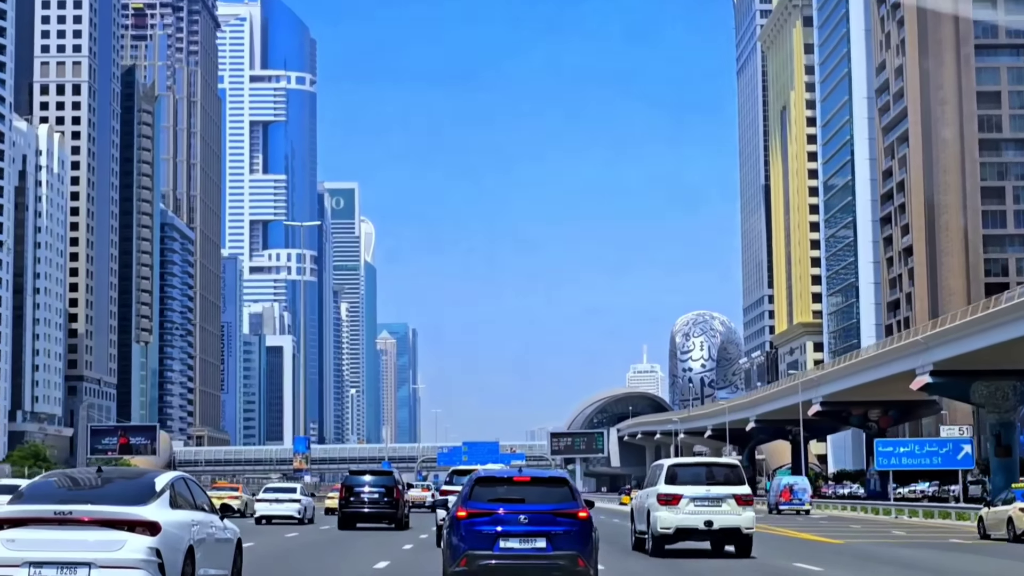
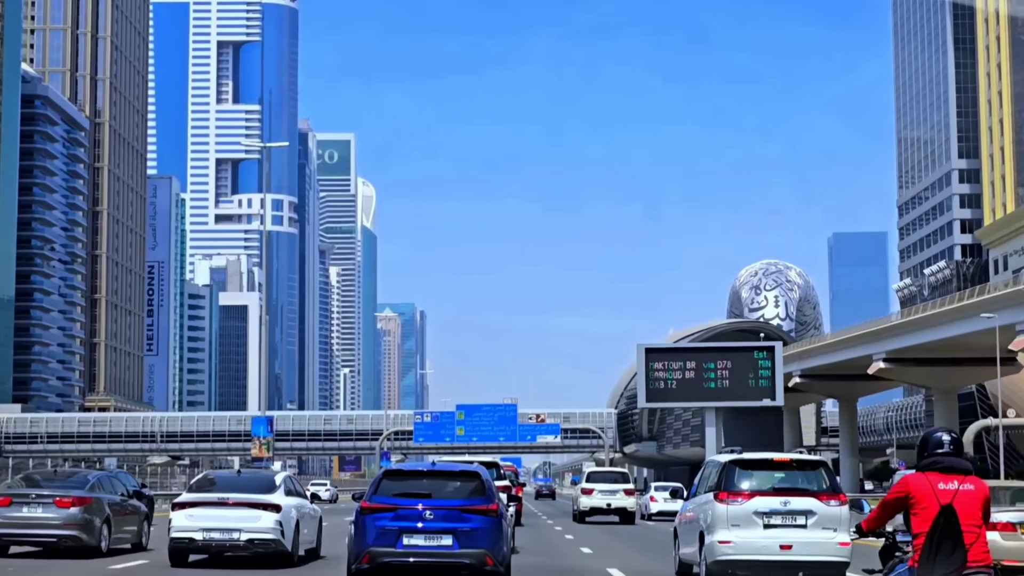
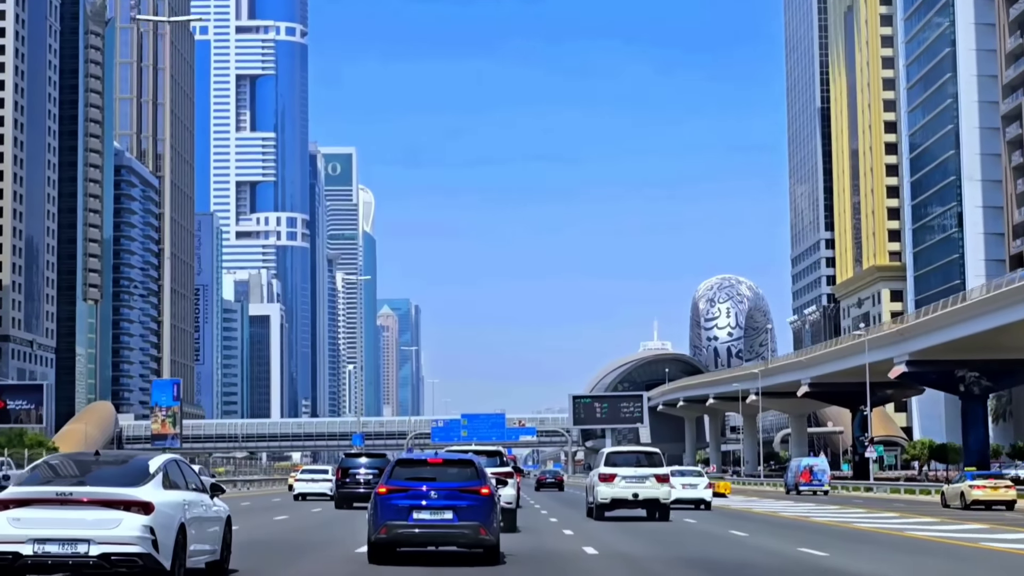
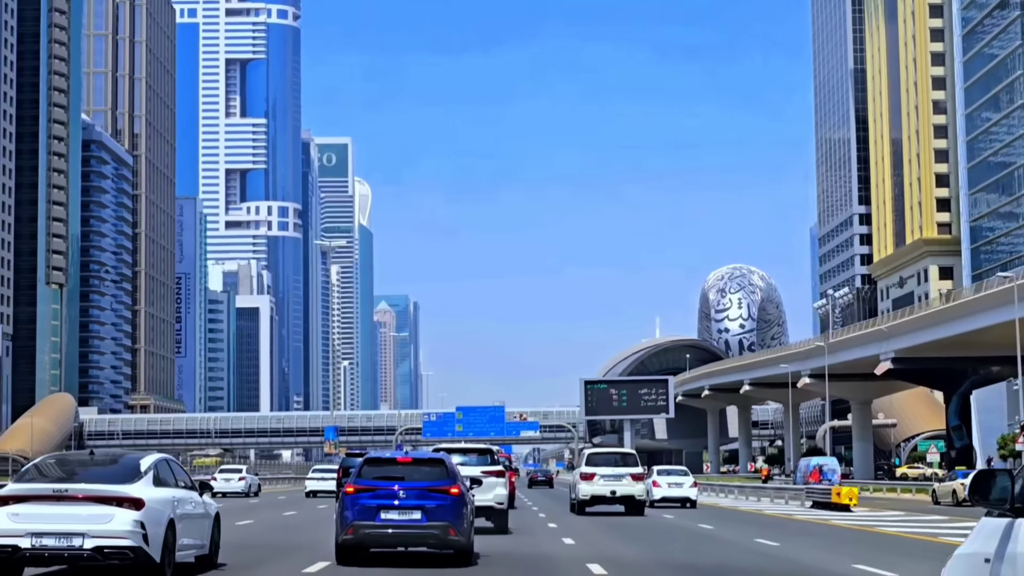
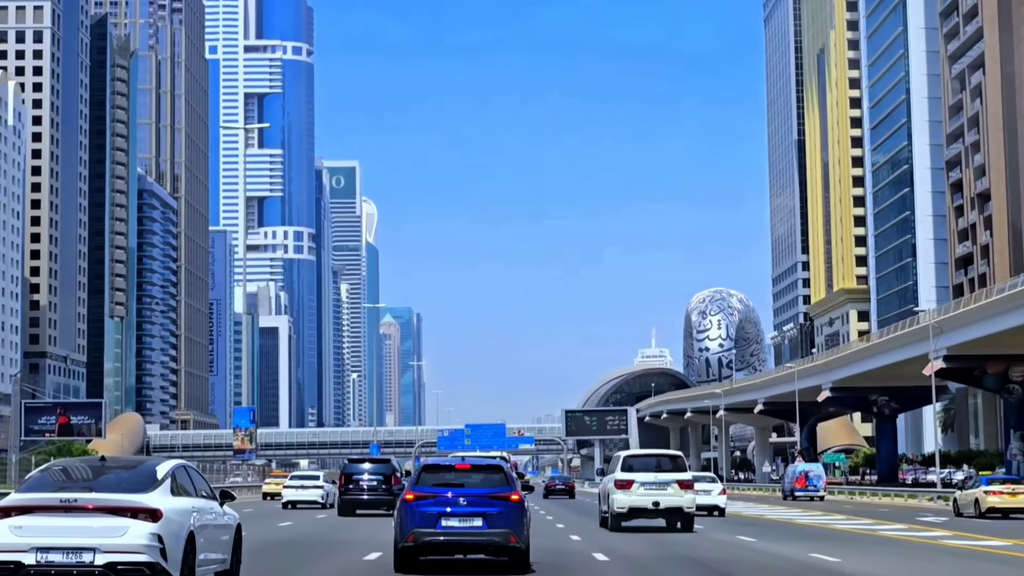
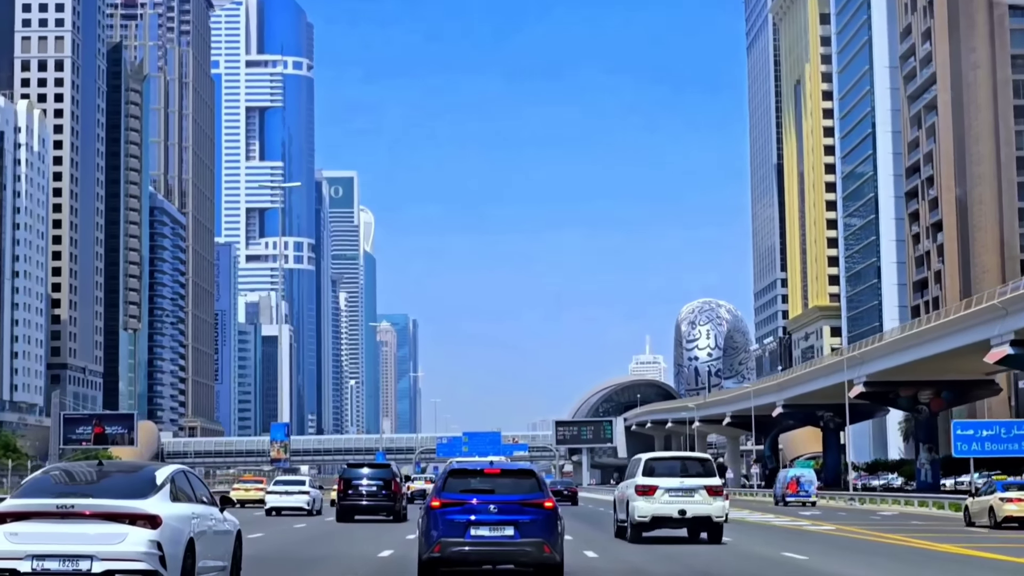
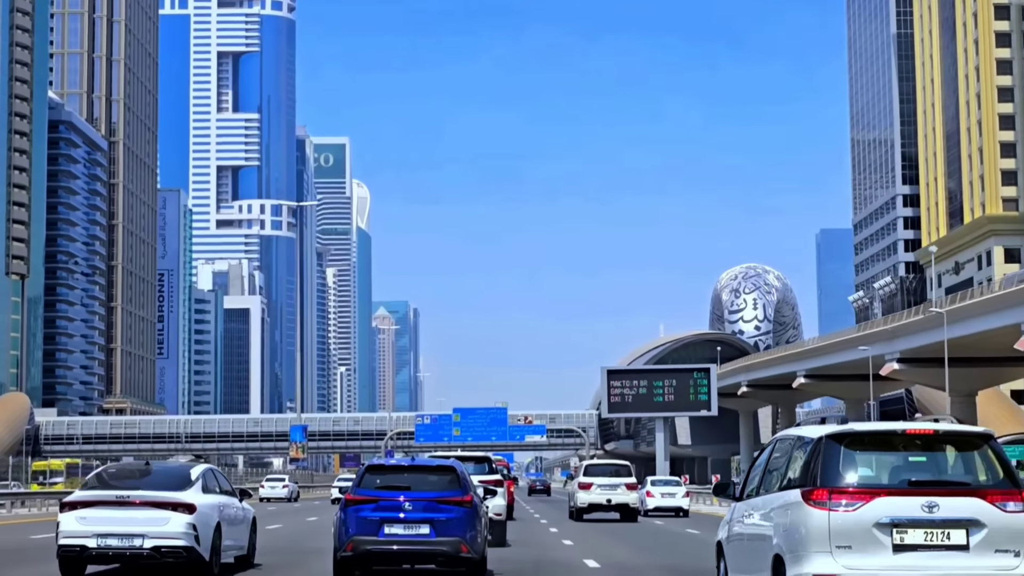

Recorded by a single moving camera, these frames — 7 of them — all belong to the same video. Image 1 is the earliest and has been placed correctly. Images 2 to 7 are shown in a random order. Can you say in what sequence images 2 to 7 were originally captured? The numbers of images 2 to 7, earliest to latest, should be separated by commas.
6, 5, 3, 4, 7, 2
